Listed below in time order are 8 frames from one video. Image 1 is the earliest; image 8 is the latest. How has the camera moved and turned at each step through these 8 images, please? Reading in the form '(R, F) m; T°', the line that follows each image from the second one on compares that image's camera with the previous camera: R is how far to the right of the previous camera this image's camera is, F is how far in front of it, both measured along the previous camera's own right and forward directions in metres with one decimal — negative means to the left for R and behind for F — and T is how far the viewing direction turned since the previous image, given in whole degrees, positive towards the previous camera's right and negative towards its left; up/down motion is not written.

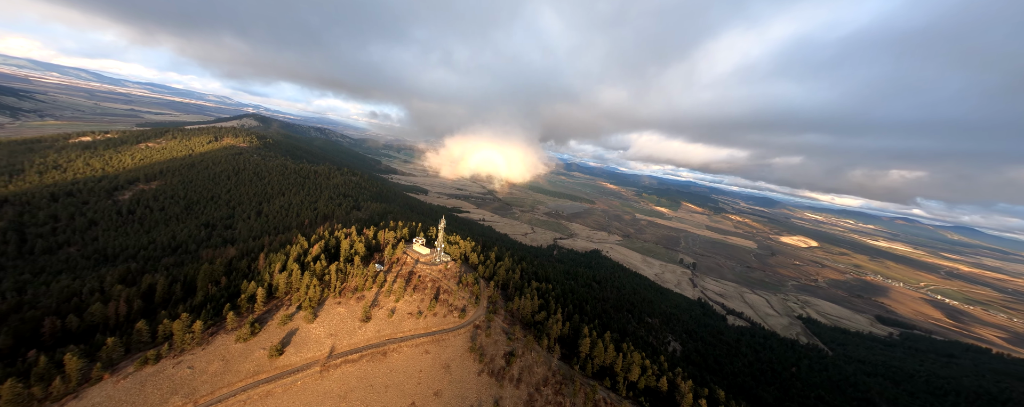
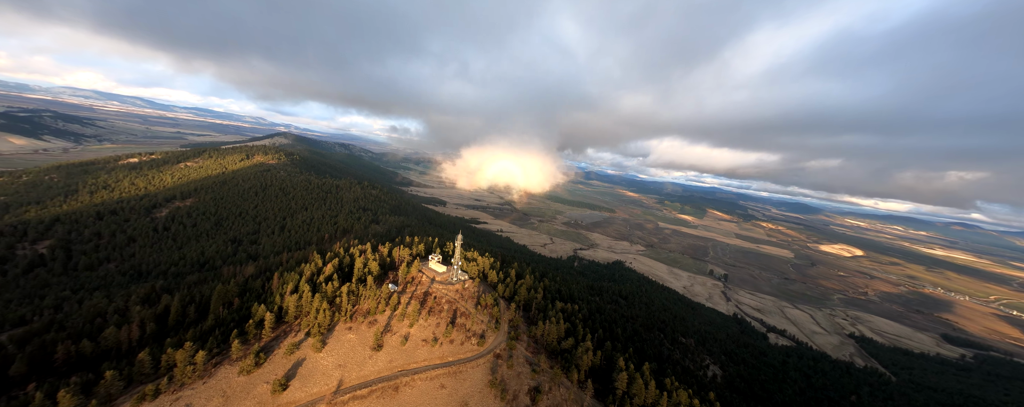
(-0.4, +3.0) m; -4°
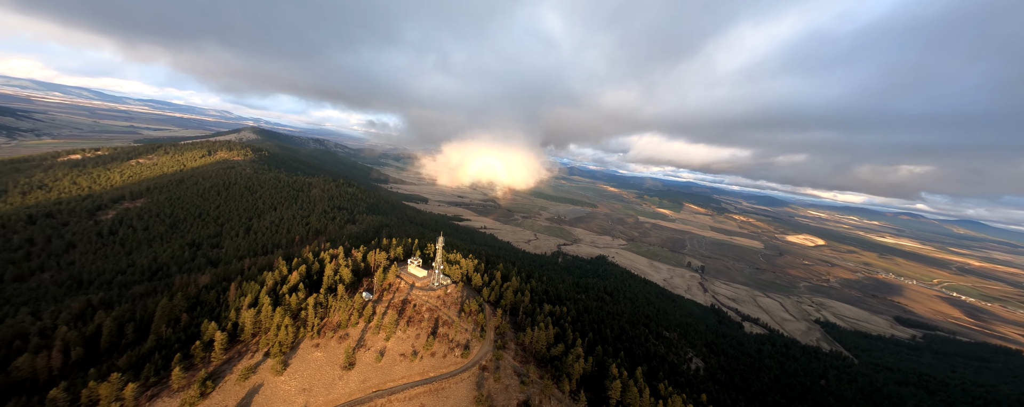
(-0.3, +2.4) m; +3°
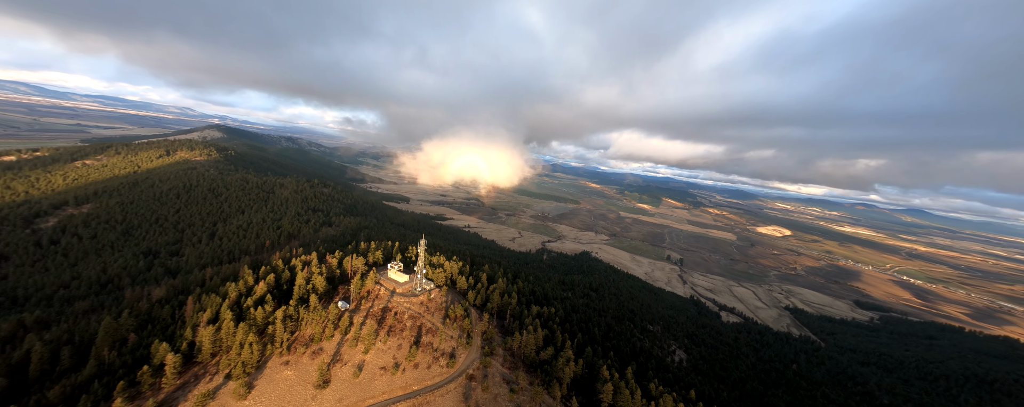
(-0.3, +1.4) m; +3°
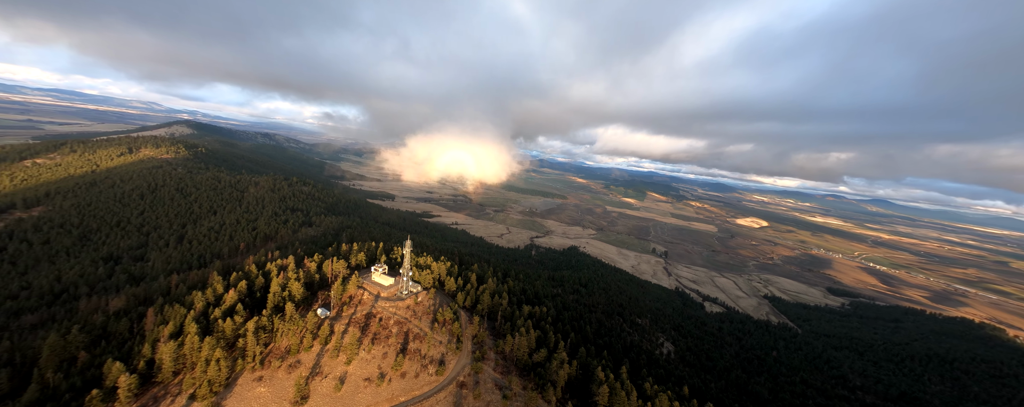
(-0.3, +1.4) m; +3°
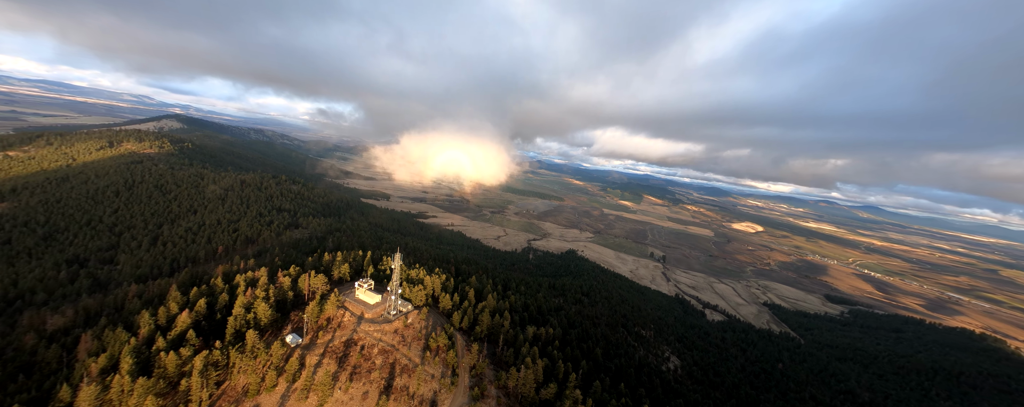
(-0.9, +4.3) m; +1°
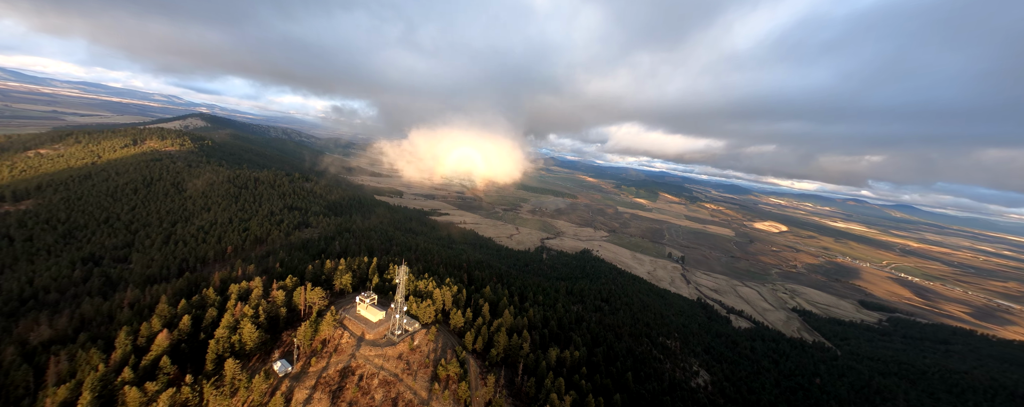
(-0.8, +4.3) m; -2°
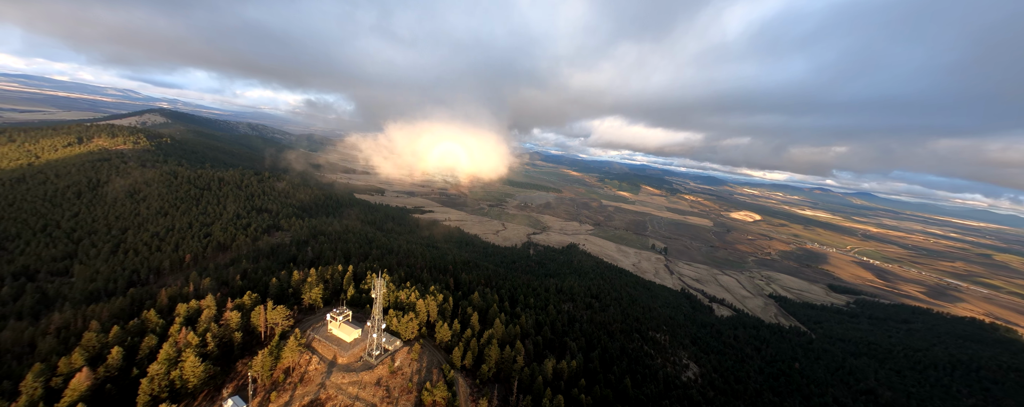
(-0.4, +2.7) m; +3°
